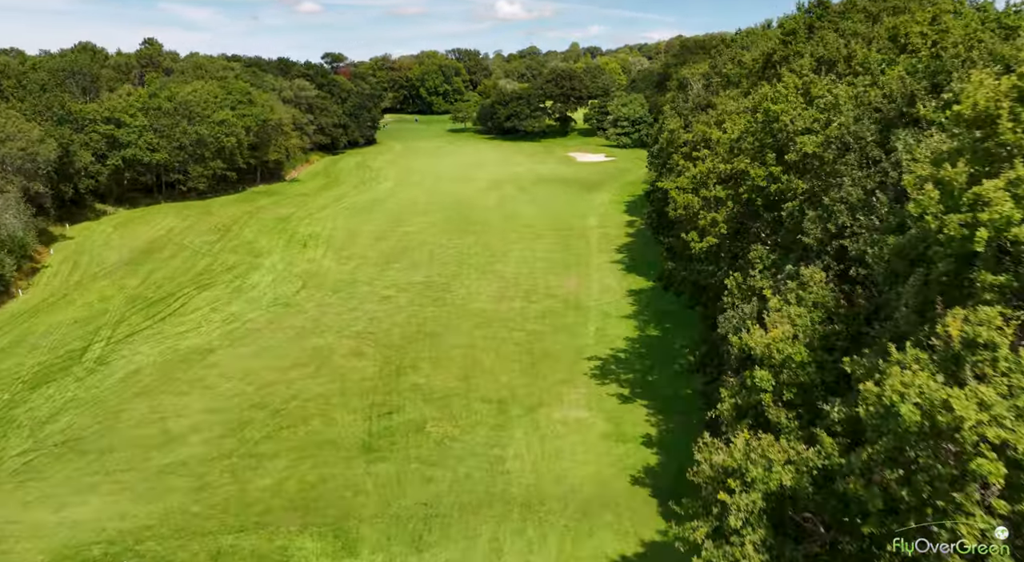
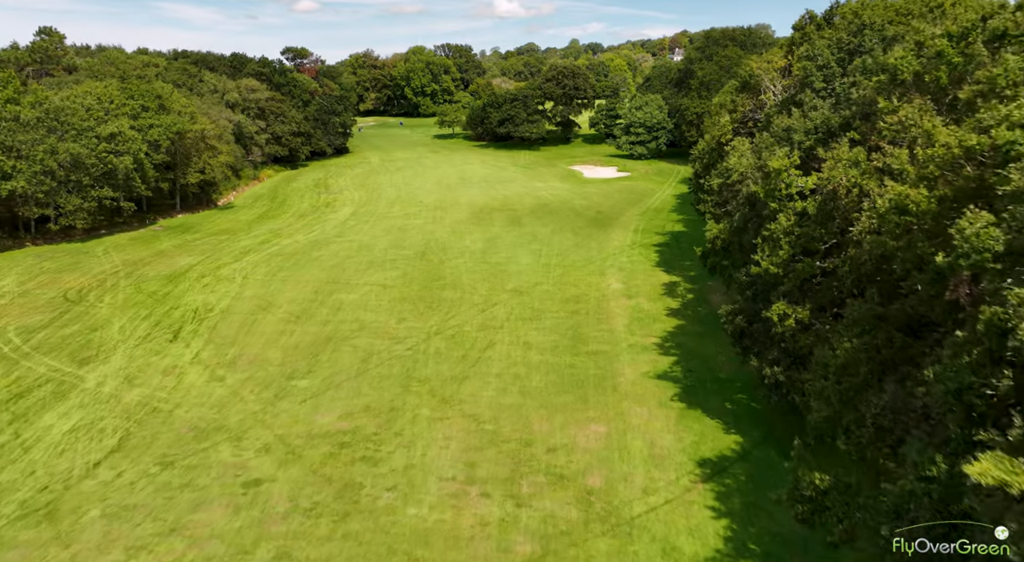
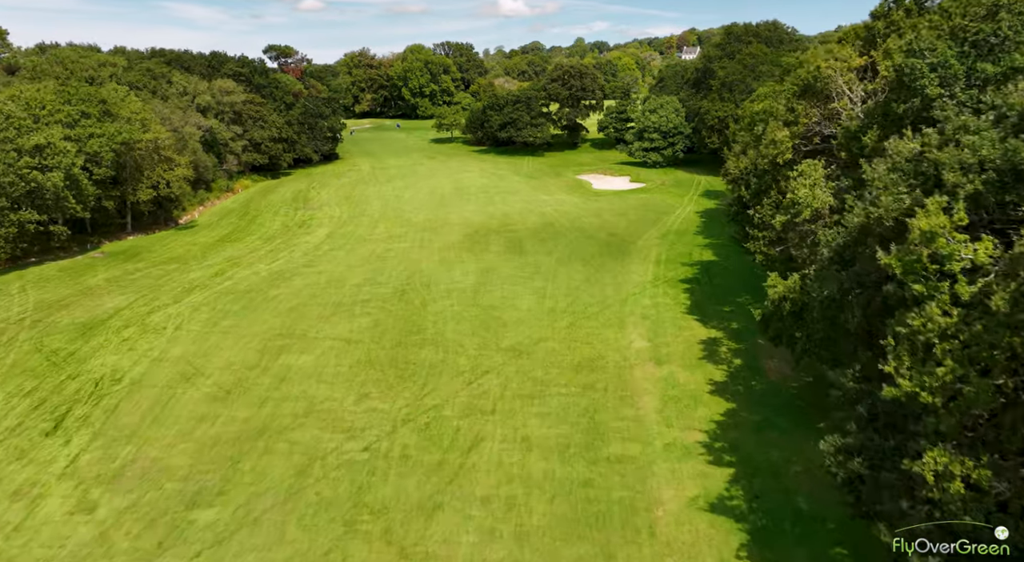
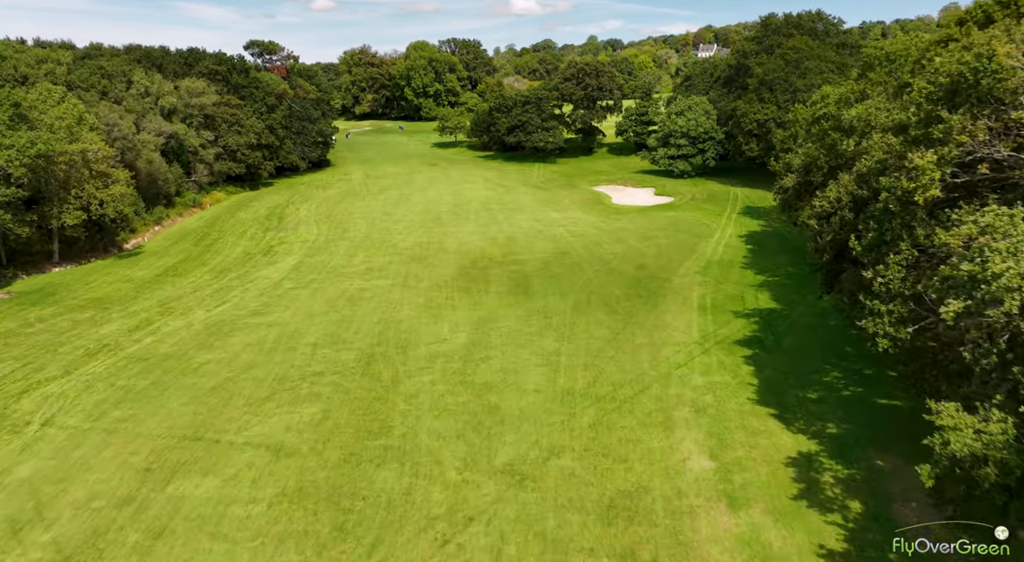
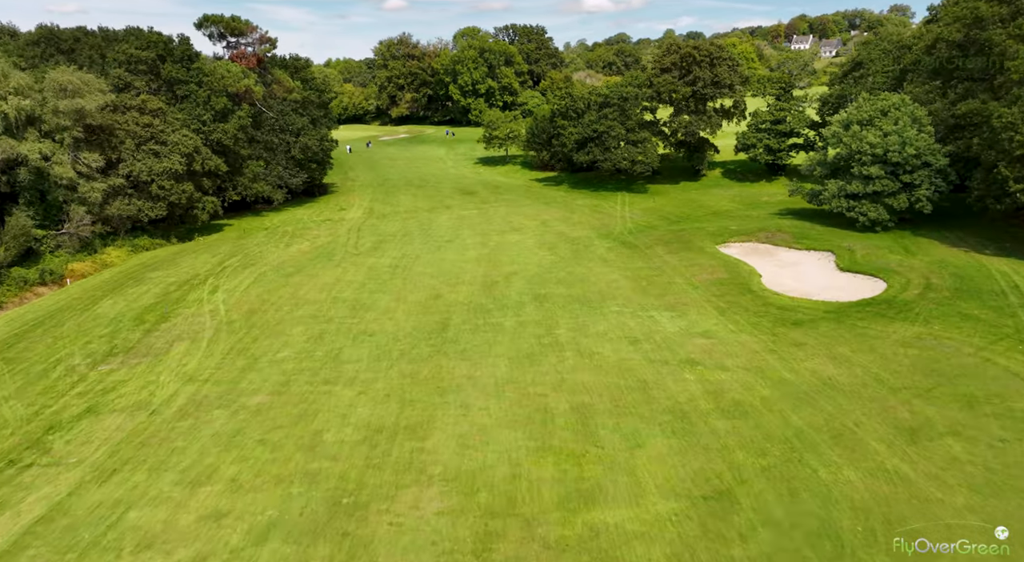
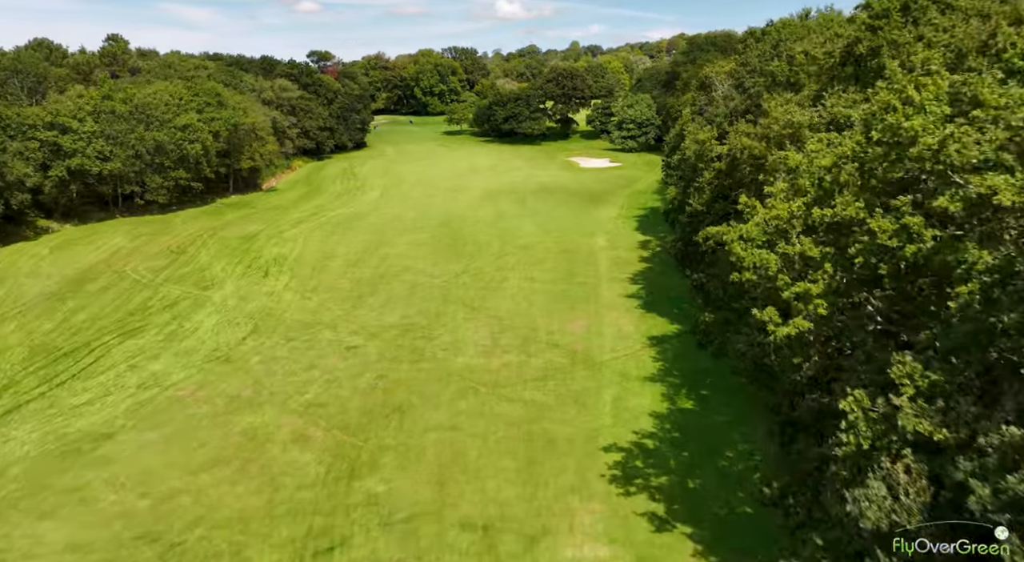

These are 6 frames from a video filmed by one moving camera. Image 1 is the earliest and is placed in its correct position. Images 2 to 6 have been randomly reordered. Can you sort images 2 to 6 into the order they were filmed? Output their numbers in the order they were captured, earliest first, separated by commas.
6, 2, 3, 4, 5
